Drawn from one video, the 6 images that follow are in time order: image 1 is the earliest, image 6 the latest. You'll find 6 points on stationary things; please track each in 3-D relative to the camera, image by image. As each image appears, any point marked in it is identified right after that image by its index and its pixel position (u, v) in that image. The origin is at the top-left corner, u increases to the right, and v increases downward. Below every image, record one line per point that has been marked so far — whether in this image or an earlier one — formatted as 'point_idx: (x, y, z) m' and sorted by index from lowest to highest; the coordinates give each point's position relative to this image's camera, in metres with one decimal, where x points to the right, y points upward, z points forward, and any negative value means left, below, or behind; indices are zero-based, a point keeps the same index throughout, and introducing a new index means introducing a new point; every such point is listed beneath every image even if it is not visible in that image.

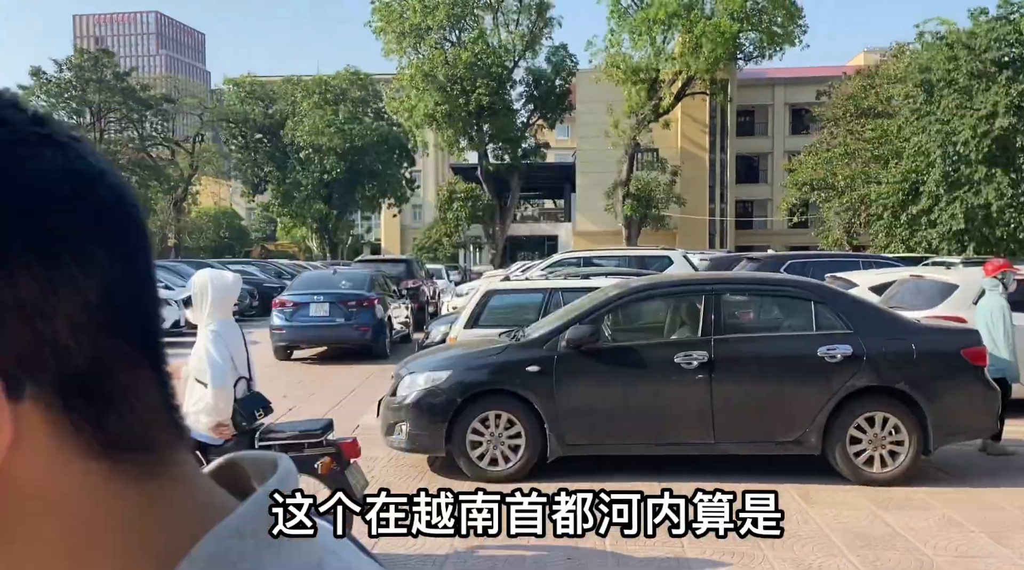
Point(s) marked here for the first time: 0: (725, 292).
0: (+1.4, -0.1, +6.3) m
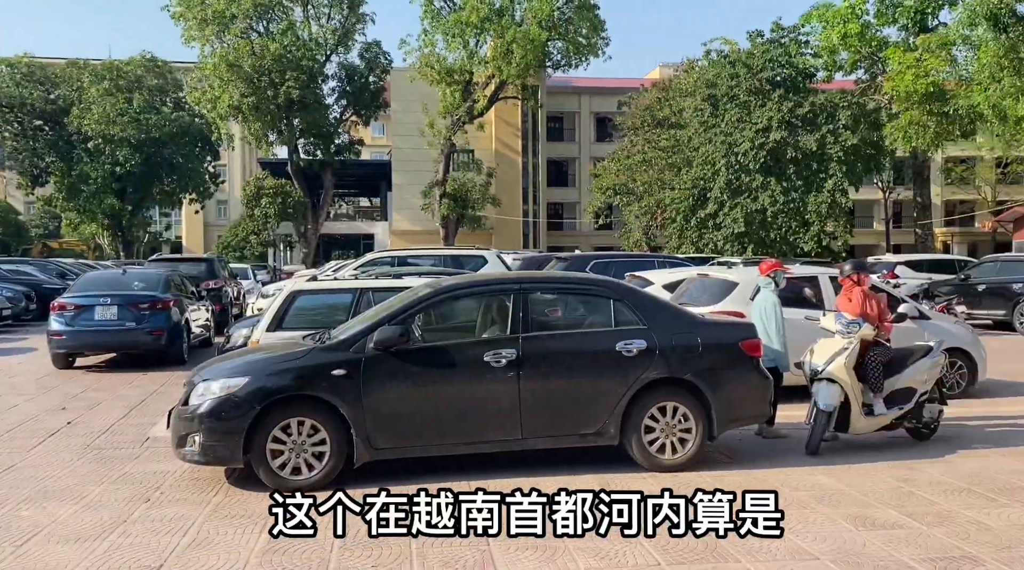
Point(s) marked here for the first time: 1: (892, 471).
0: (+0.1, 0.0, +6.4) m
1: (+2.6, -1.3, +6.6) m
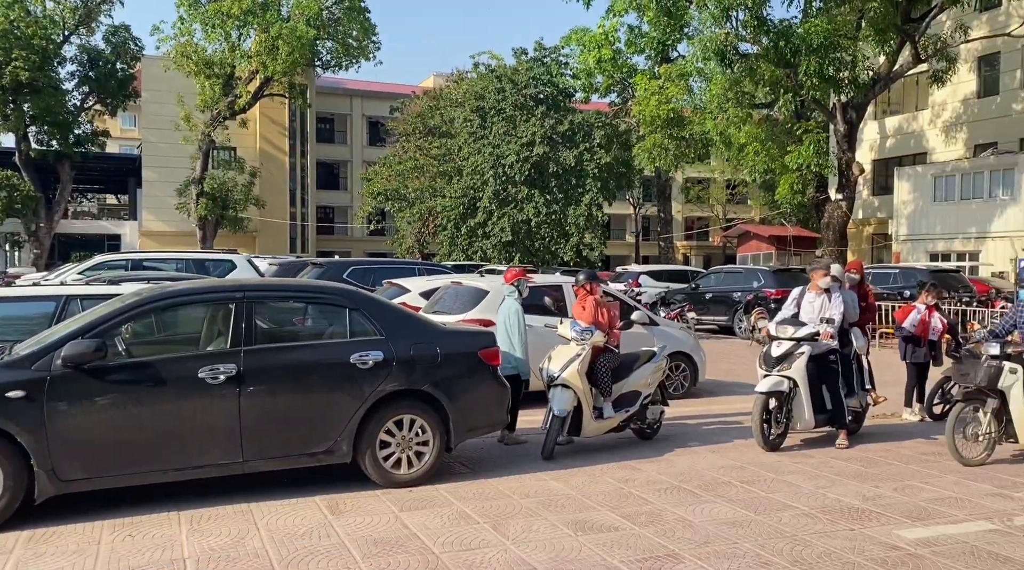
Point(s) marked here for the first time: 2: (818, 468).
0: (-1.6, -0.1, +6.1) m
1: (+0.8, -1.4, +6.8) m
2: (+2.4, -1.4, +7.2) m
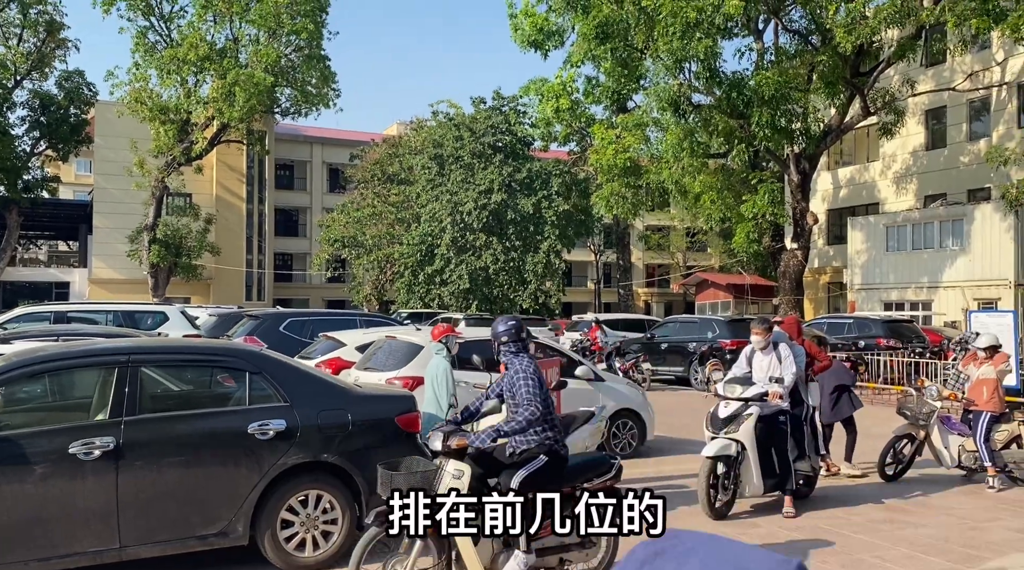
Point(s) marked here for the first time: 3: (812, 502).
0: (-2.1, -0.5, +5.6) m
1: (+0.2, -1.8, +6.4) m
2: (+1.8, -1.9, +6.8) m
3: (+2.6, -1.9, +8.1) m
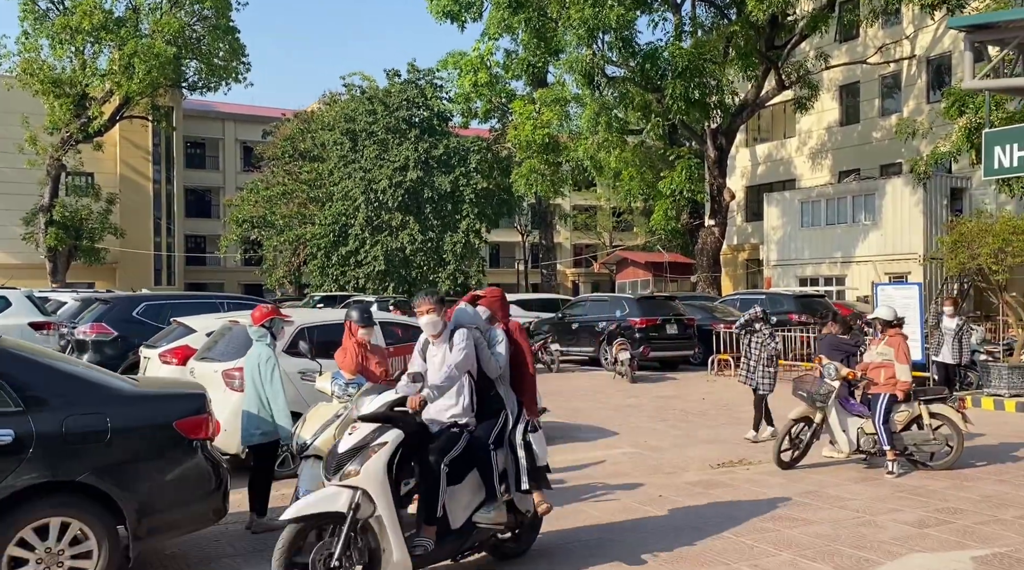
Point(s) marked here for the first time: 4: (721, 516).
0: (-3.1, -0.4, +4.5) m
1: (-0.8, -1.6, +5.5) m
2: (+0.8, -1.7, +6.0) m
3: (+1.5, -1.7, +7.3) m
4: (+1.5, -1.7, +6.7) m
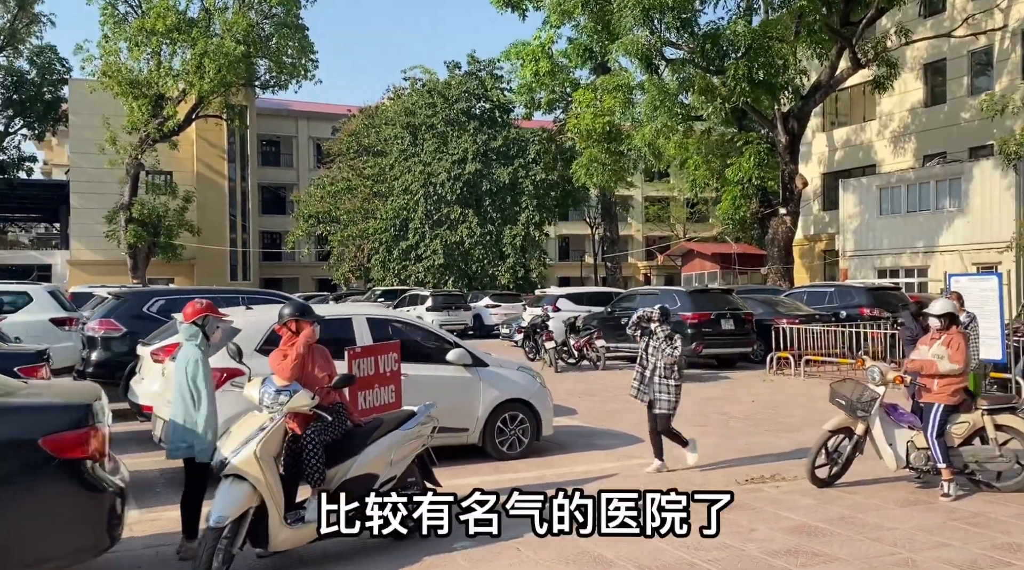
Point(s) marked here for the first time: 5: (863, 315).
0: (-3.4, -0.3, +4.0) m
1: (-1.0, -1.6, +4.8) m
2: (+0.5, -1.6, +5.1) m
3: (+1.3, -1.6, +6.4) m
4: (+1.3, -1.6, +5.8) m
5: (+6.7, -0.6, +17.7) m
